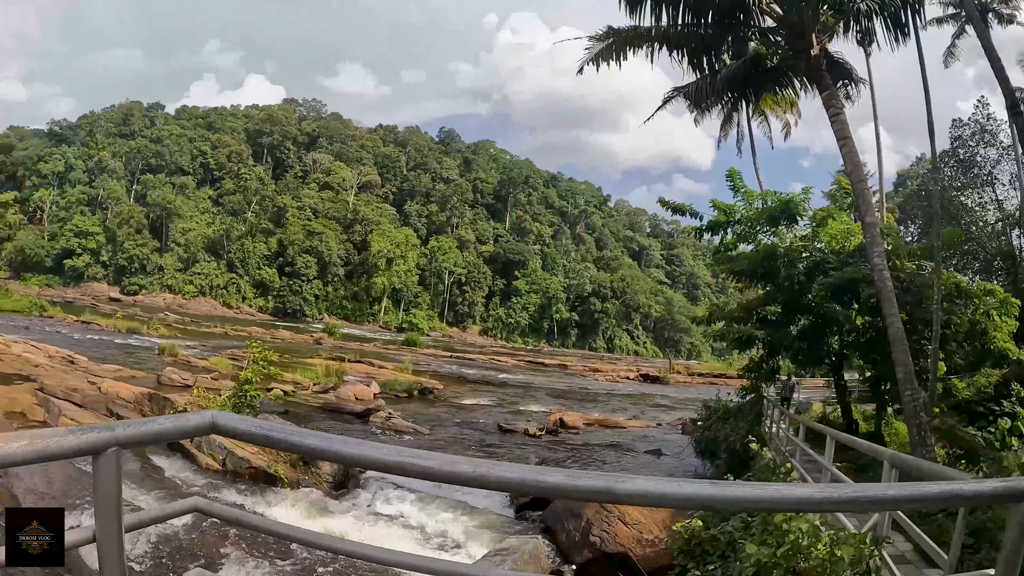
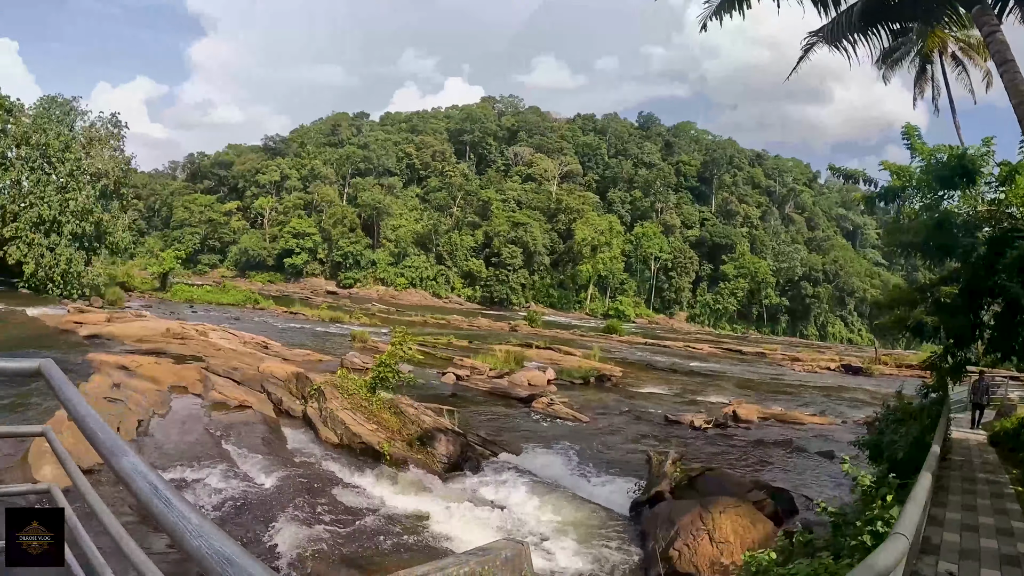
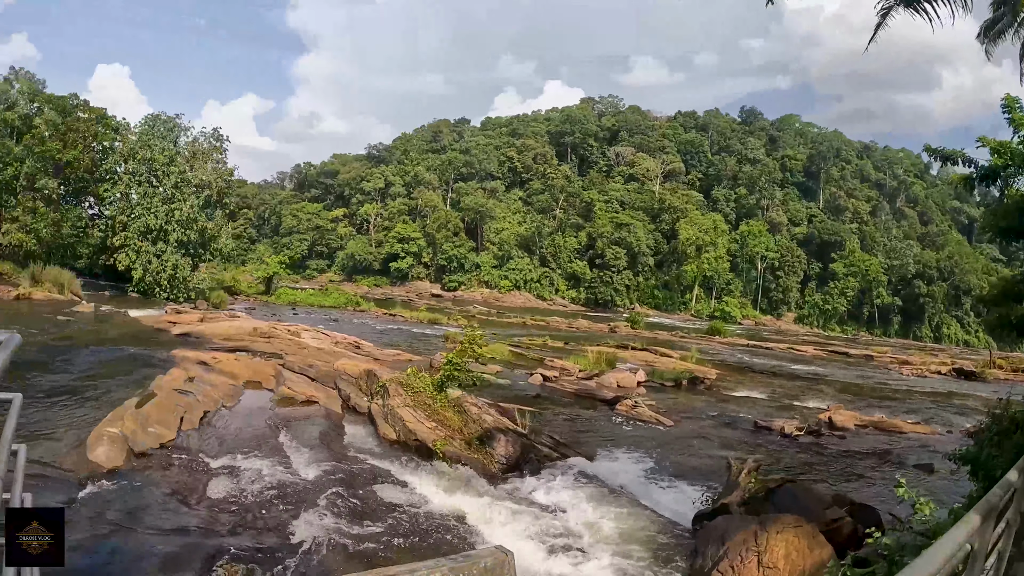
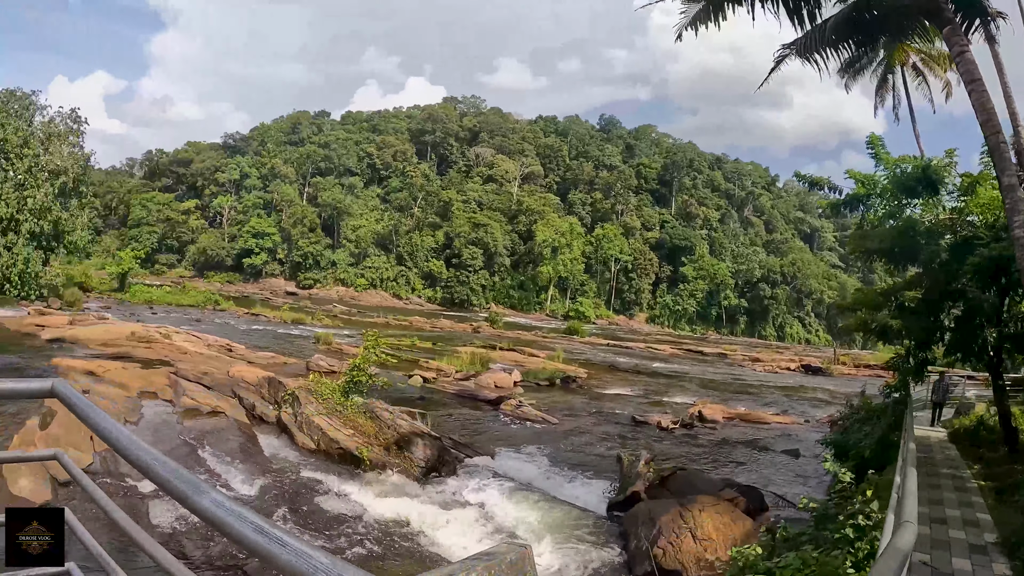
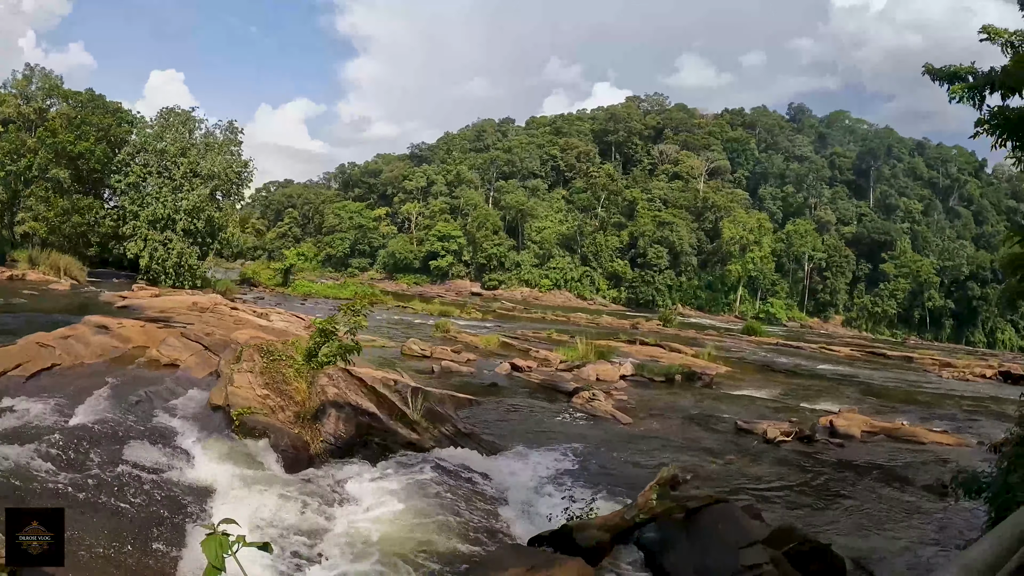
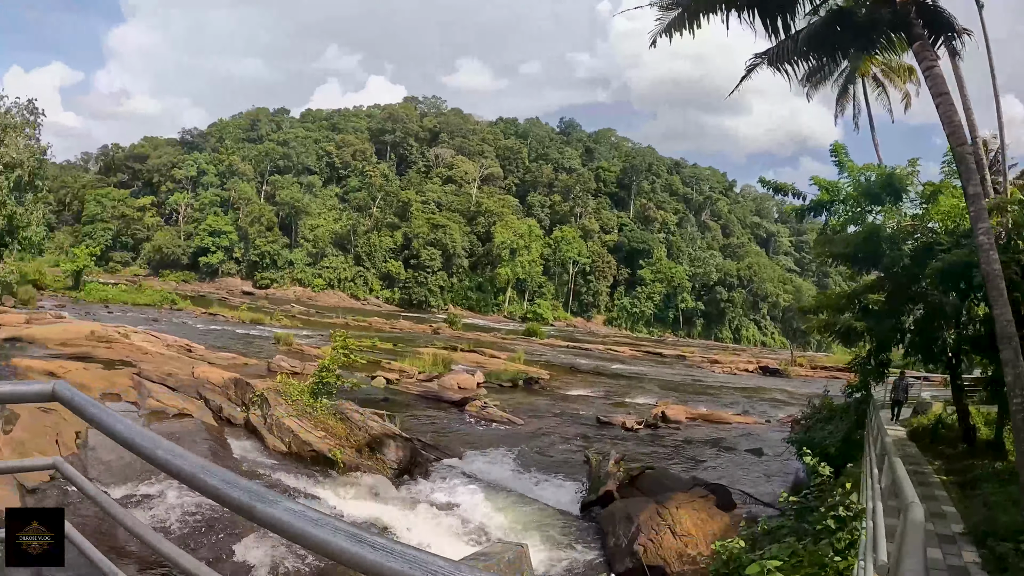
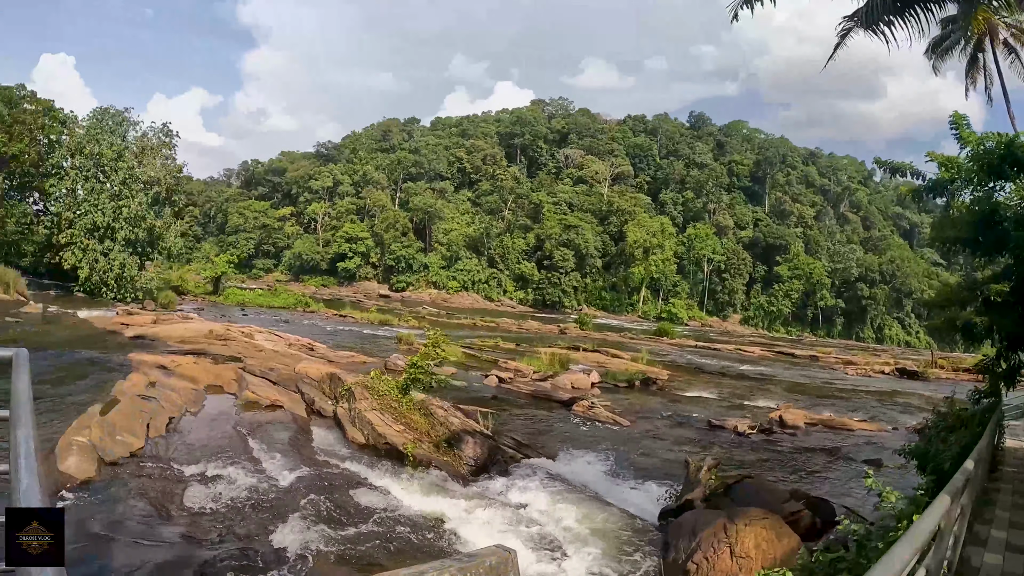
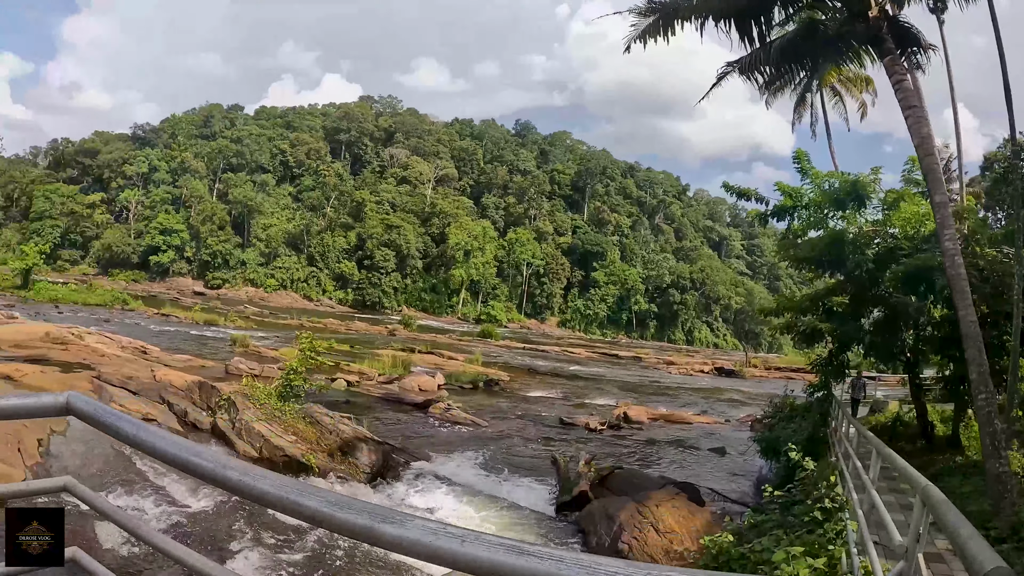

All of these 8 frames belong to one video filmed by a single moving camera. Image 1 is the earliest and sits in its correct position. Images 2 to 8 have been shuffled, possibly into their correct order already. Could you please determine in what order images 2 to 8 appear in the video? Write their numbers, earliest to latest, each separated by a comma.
8, 6, 4, 2, 7, 3, 5
